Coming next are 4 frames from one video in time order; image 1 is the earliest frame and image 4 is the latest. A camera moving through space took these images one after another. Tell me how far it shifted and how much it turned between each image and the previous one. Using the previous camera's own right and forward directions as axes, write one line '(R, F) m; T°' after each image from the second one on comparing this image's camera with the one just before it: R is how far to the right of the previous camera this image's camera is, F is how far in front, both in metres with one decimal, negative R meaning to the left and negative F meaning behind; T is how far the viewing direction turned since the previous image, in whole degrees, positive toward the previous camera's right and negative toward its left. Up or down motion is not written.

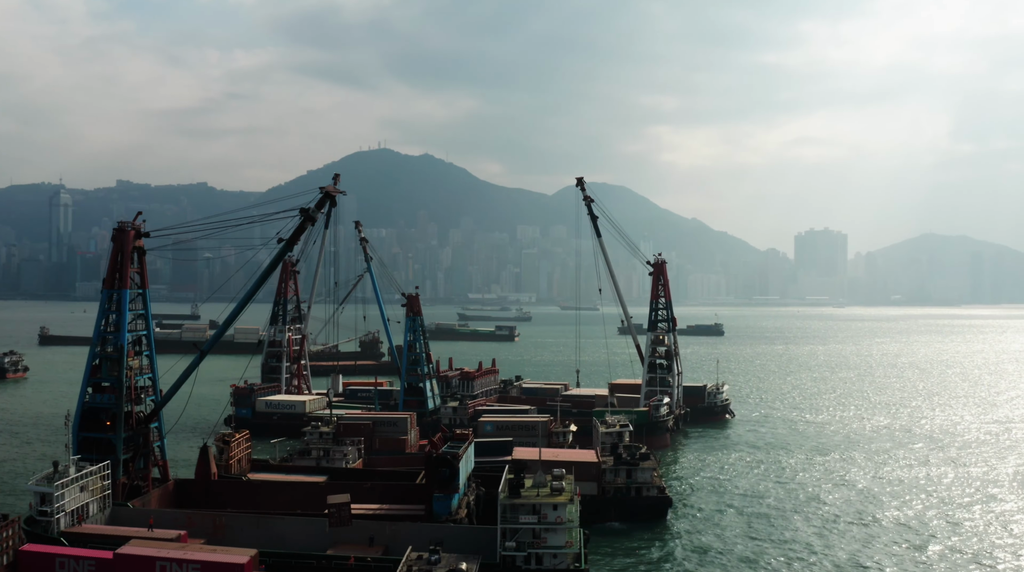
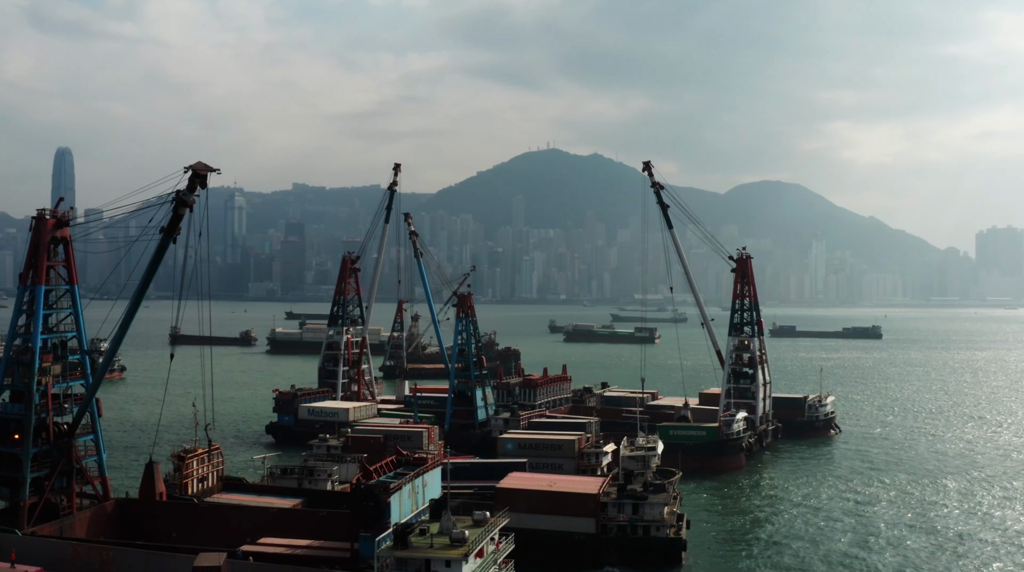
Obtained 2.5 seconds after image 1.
(+3.3, +3.7) m; -9°
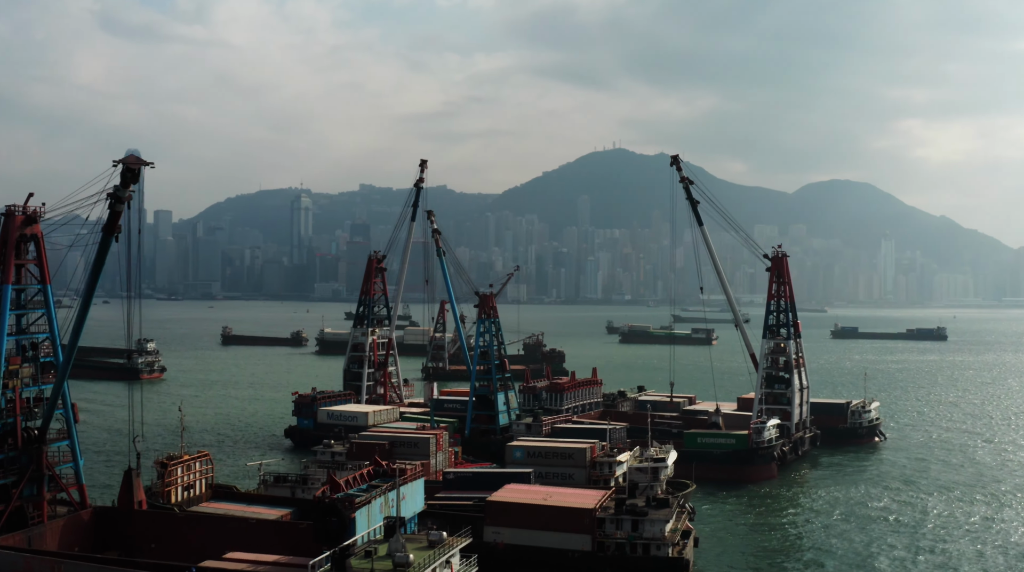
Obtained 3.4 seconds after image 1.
(+1.2, +1.2) m; -4°
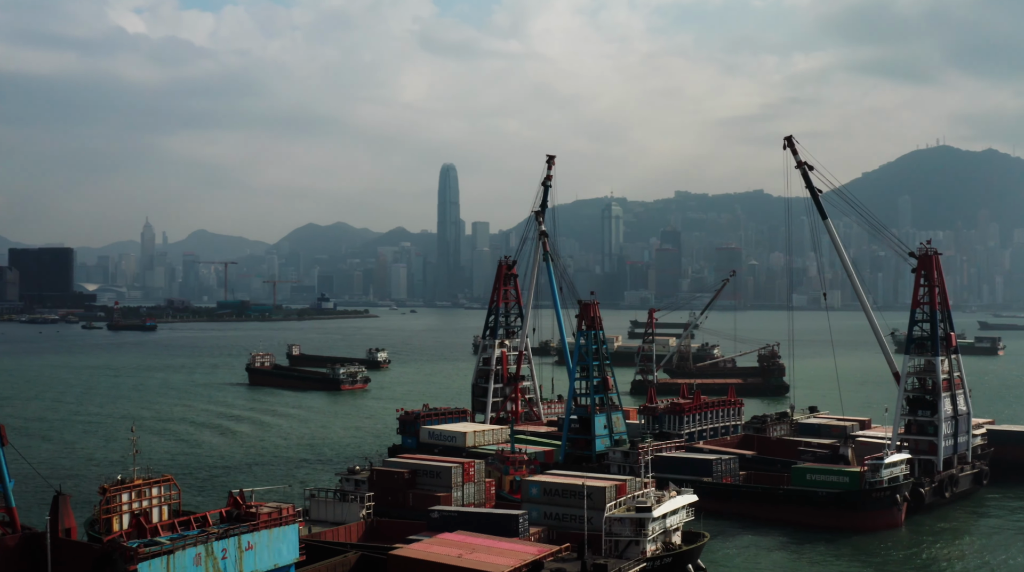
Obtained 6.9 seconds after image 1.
(+5.8, +4.1) m; -18°
